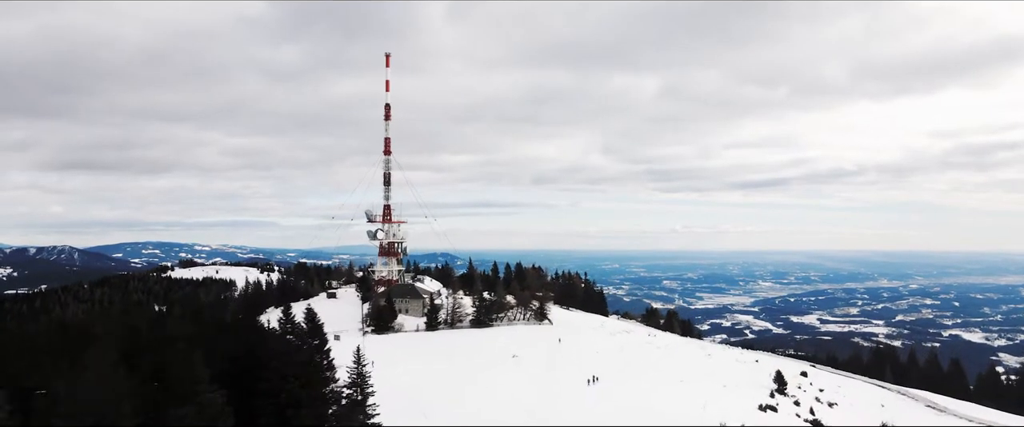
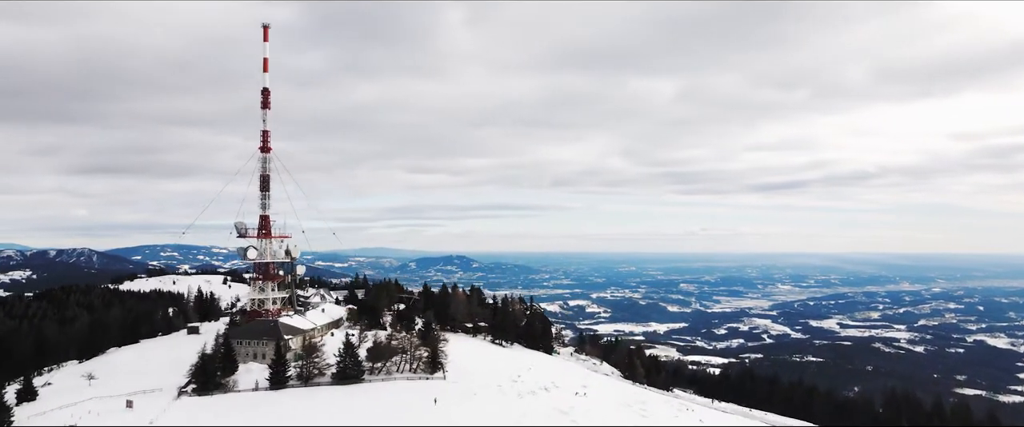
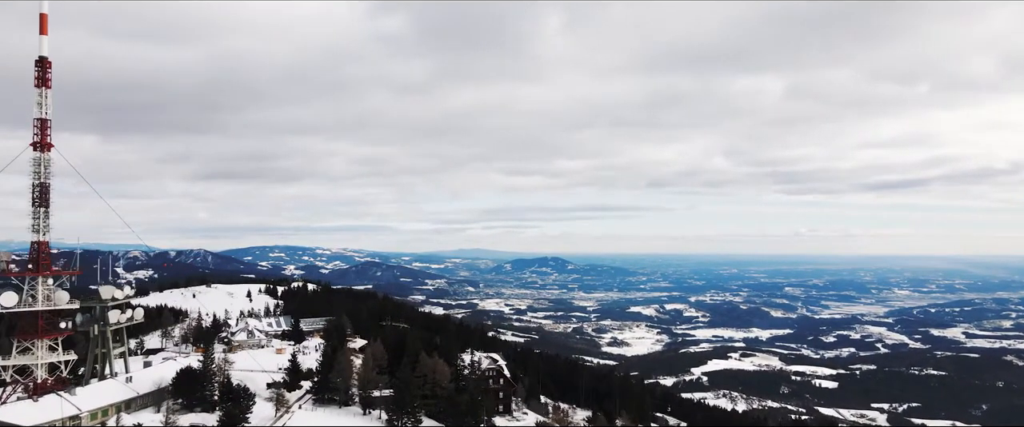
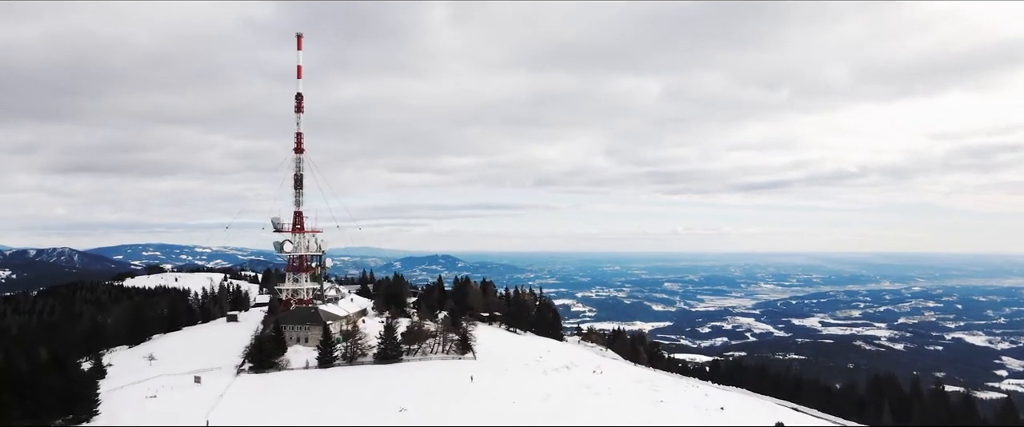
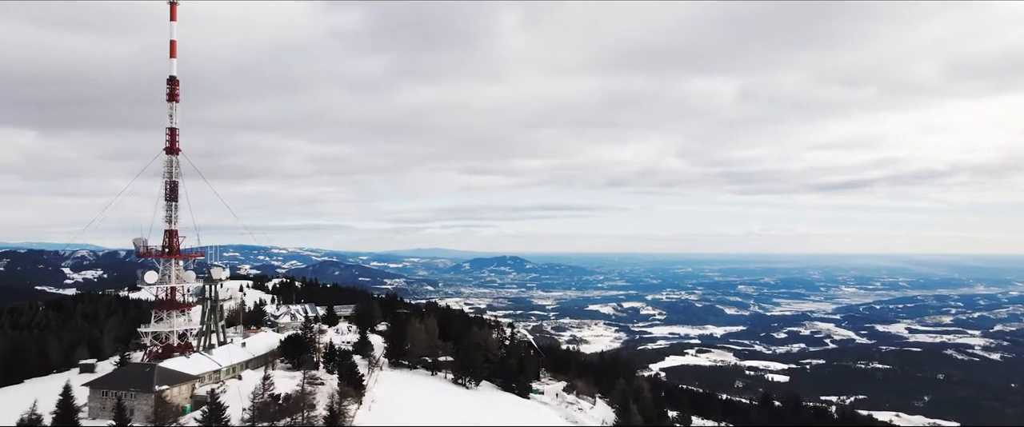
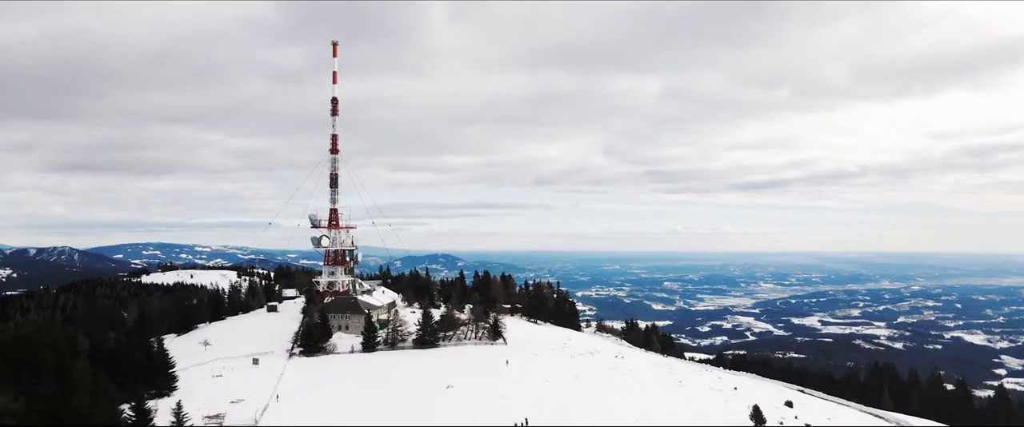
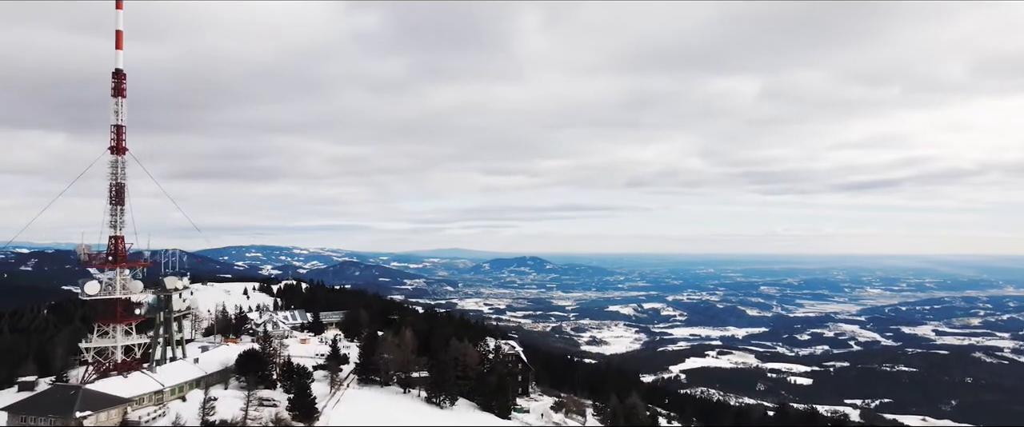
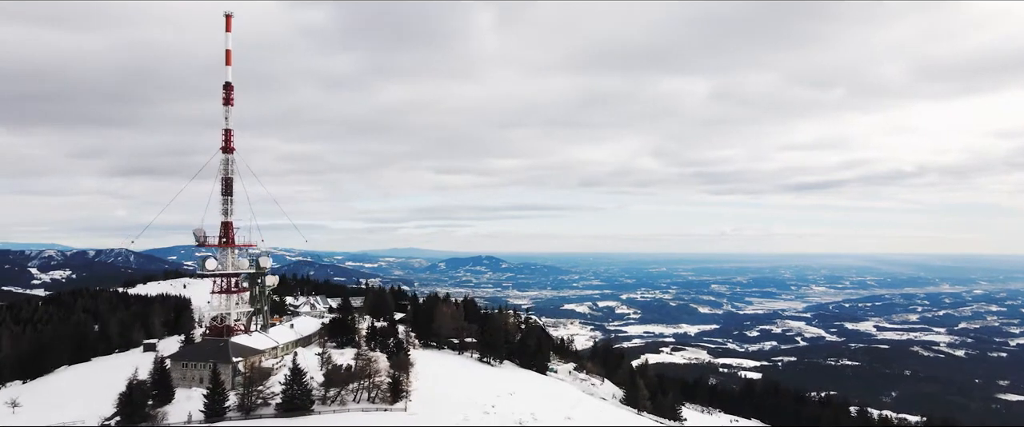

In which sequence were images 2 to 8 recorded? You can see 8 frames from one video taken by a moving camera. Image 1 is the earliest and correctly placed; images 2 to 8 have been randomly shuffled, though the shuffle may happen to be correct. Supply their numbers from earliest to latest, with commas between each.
6, 4, 2, 8, 5, 7, 3
